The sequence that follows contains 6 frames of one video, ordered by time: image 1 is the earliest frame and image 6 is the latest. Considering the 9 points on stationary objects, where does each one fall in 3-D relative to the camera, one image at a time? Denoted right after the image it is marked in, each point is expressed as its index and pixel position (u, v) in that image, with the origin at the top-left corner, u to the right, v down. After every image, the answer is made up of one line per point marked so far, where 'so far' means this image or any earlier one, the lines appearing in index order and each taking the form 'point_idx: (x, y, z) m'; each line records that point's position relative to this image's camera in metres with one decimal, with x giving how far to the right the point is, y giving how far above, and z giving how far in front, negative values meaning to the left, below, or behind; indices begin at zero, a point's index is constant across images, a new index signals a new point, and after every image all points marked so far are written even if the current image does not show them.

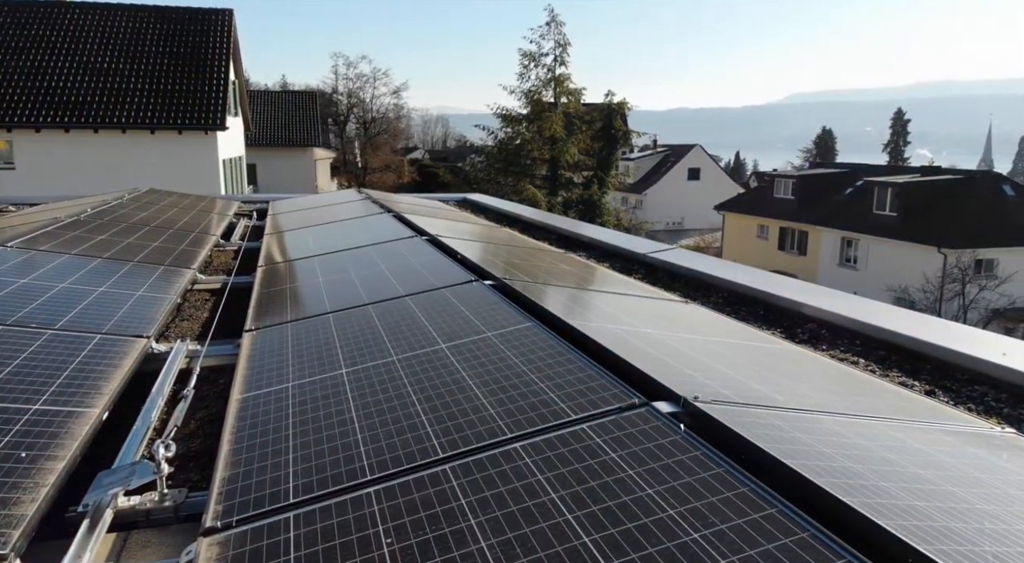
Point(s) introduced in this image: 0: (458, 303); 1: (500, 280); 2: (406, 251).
0: (-0.4, -0.2, +4.7) m
1: (-0.1, 0.0, +5.3) m
2: (-1.2, +0.4, +7.1) m
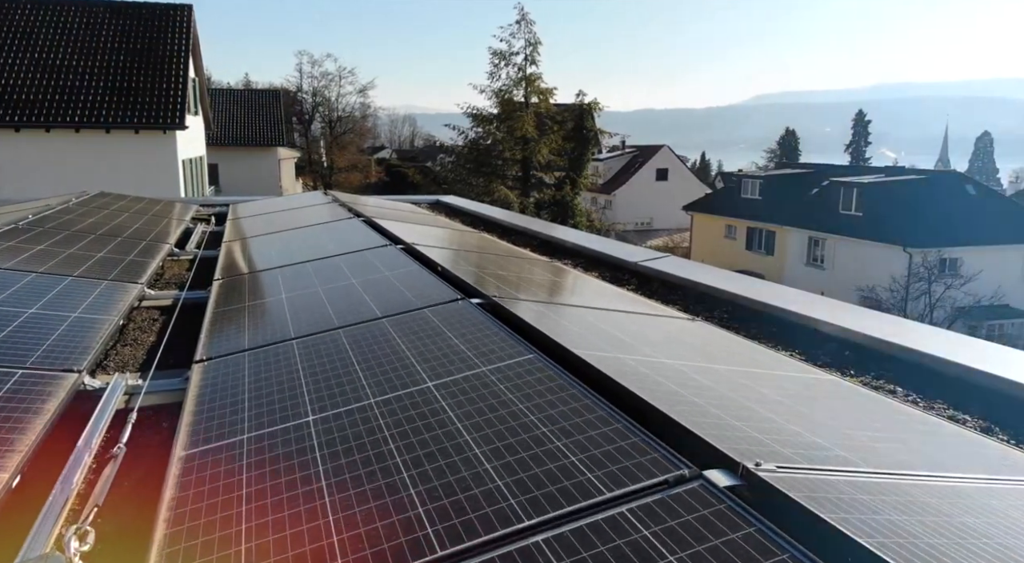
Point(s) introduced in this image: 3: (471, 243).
0: (-0.5, -0.3, +4.1) m
1: (-0.2, -0.1, +4.7) m
2: (-1.3, +0.2, +6.5) m
3: (-0.6, +0.6, +9.9) m
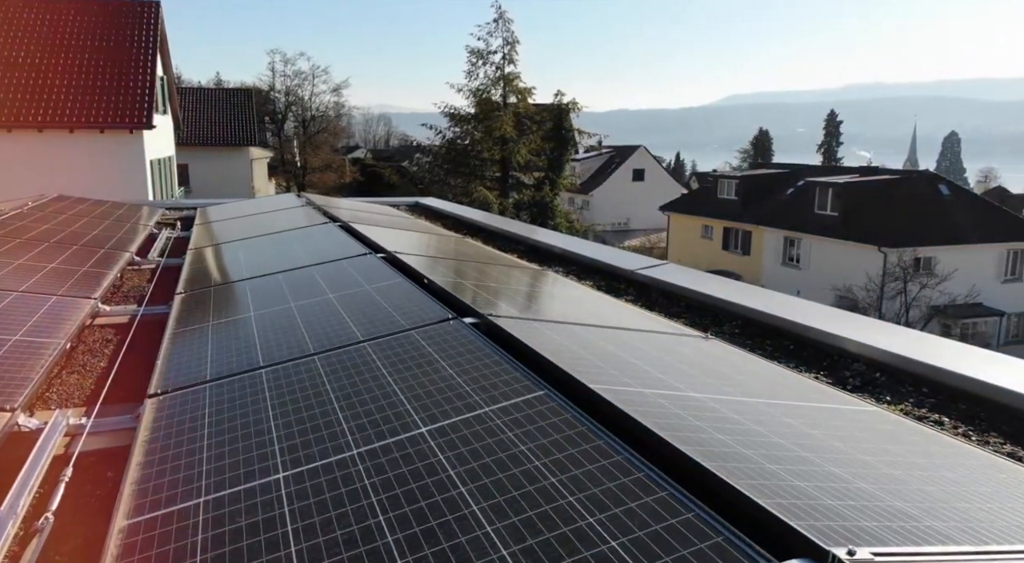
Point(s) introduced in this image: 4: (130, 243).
0: (-0.5, -0.4, +3.7) m
1: (-0.2, -0.2, +4.3) m
2: (-1.4, +0.1, +6.0) m
3: (-0.9, +0.5, +9.4) m
4: (-5.6, +0.6, +9.2) m
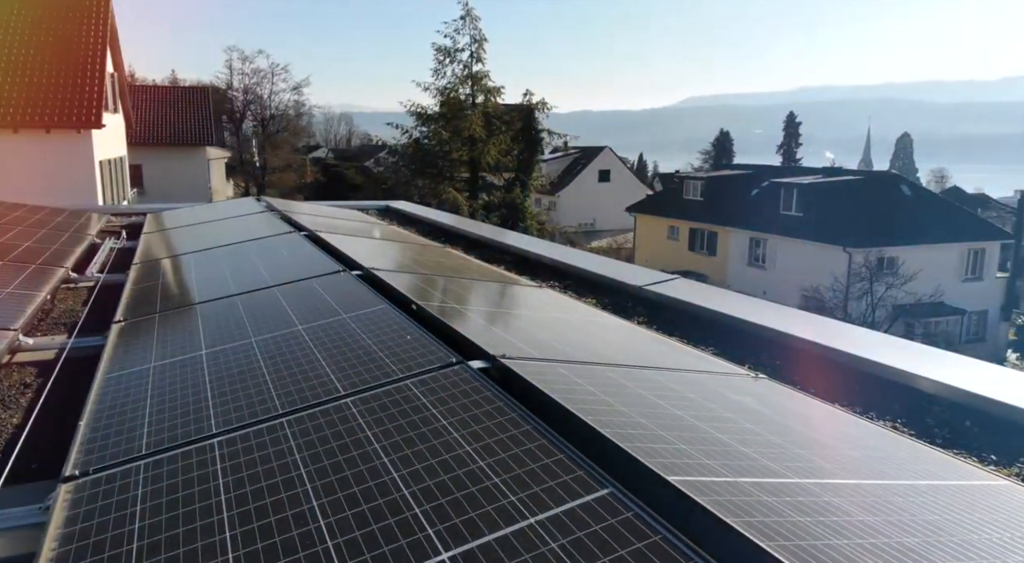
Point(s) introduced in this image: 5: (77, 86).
0: (-0.4, -0.6, +2.9) m
1: (-0.1, -0.4, +3.5) m
2: (-1.5, -0.1, +5.2) m
3: (-1.1, +0.3, +8.6) m
4: (-5.8, +0.3, +8.1) m
5: (-13.4, +6.0, +19.2) m
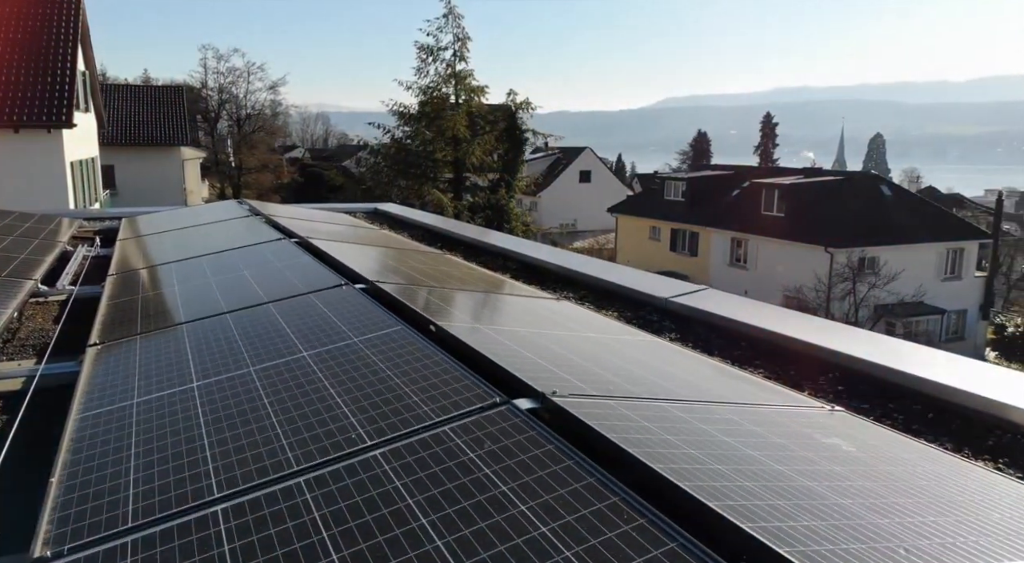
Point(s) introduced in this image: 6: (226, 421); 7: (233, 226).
0: (-0.1, -0.7, +2.5) m
1: (+0.1, -0.5, +3.1) m
2: (-1.3, -0.2, +4.7) m
3: (-1.0, +0.2, +8.1) m
4: (-5.7, +0.2, +7.5) m
5: (-13.7, +5.8, +18.3) m
6: (-1.4, -0.7, +3.2) m
7: (-4.6, +0.9, +10.4) m
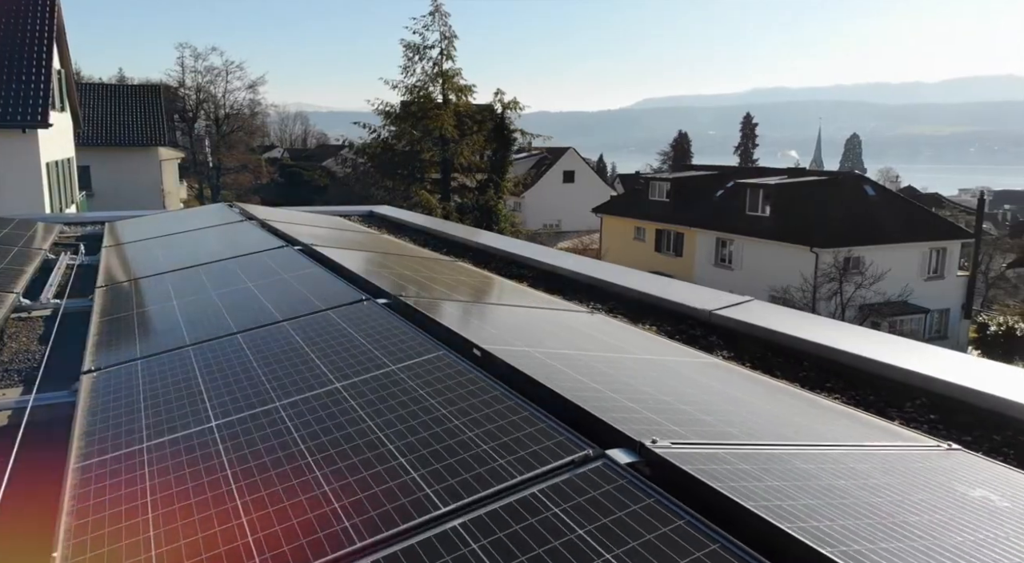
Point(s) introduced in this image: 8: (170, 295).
0: (+0.2, -0.8, +2.1) m
1: (+0.4, -0.6, +2.7) m
2: (-1.0, -0.3, +4.3) m
3: (-0.8, +0.1, +7.7) m
4: (-5.5, 0.0, +6.9) m
5: (-13.9, +5.6, +17.5) m
6: (-1.1, -0.8, +2.8) m
7: (-4.5, +0.8, +9.9) m
8: (-3.3, -0.1, +5.9) m
